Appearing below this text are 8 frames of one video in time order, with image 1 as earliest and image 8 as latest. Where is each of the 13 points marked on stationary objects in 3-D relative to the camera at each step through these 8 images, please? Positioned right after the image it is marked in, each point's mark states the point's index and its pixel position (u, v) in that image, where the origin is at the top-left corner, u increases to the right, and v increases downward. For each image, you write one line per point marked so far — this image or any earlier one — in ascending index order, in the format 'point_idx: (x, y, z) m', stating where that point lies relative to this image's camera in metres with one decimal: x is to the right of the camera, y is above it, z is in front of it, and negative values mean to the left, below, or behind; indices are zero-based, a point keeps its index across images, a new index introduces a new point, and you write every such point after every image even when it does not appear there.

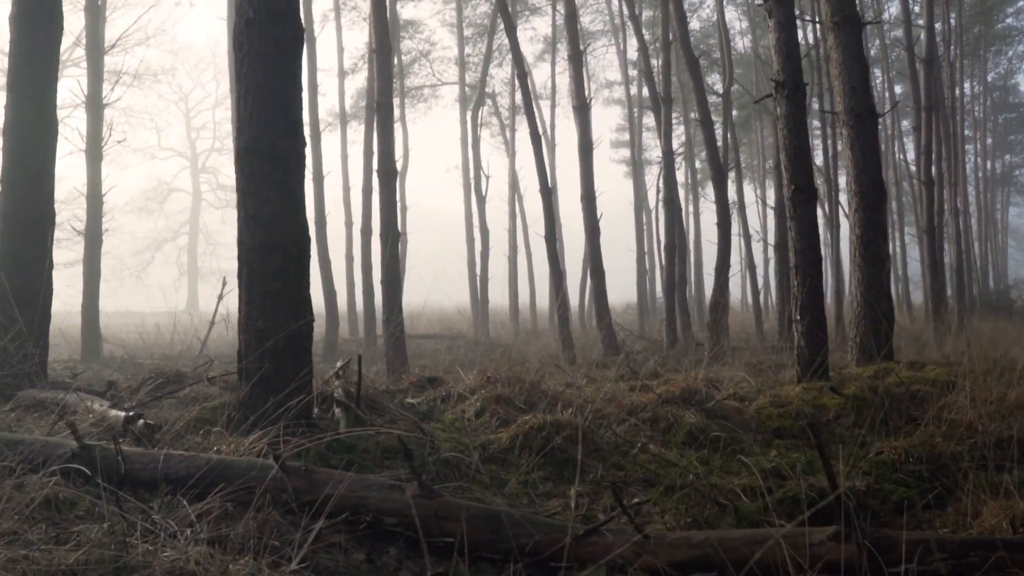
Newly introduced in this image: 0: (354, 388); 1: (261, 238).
0: (-1.1, -0.8, +5.6) m
1: (-1.6, +0.3, +4.9) m
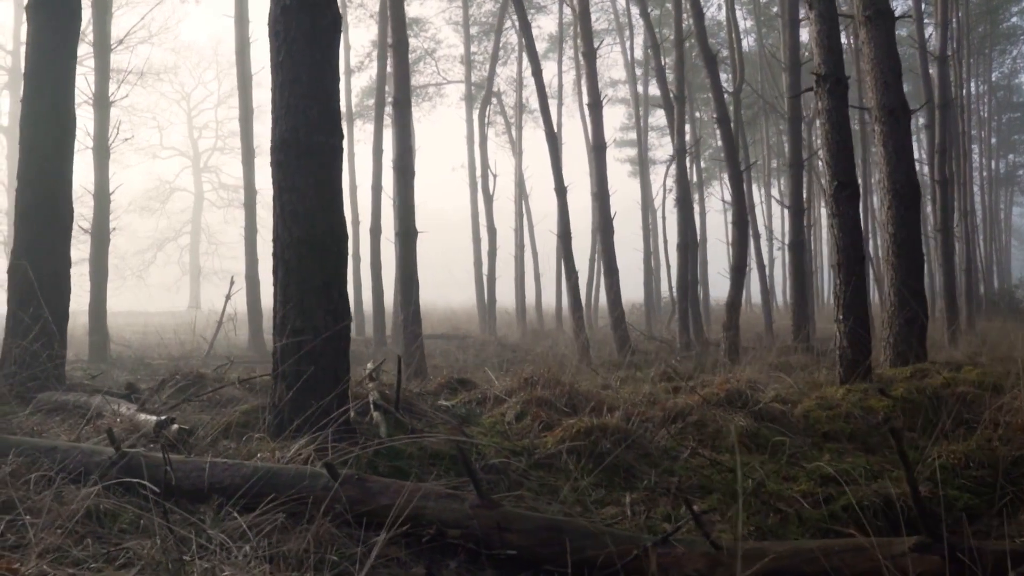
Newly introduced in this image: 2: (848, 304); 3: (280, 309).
0: (-0.8, -0.7, +5.4) m
1: (-1.3, +0.3, +4.7) m
2: (+3.0, -0.1, +6.8) m
3: (-1.4, -0.1, +4.8) m
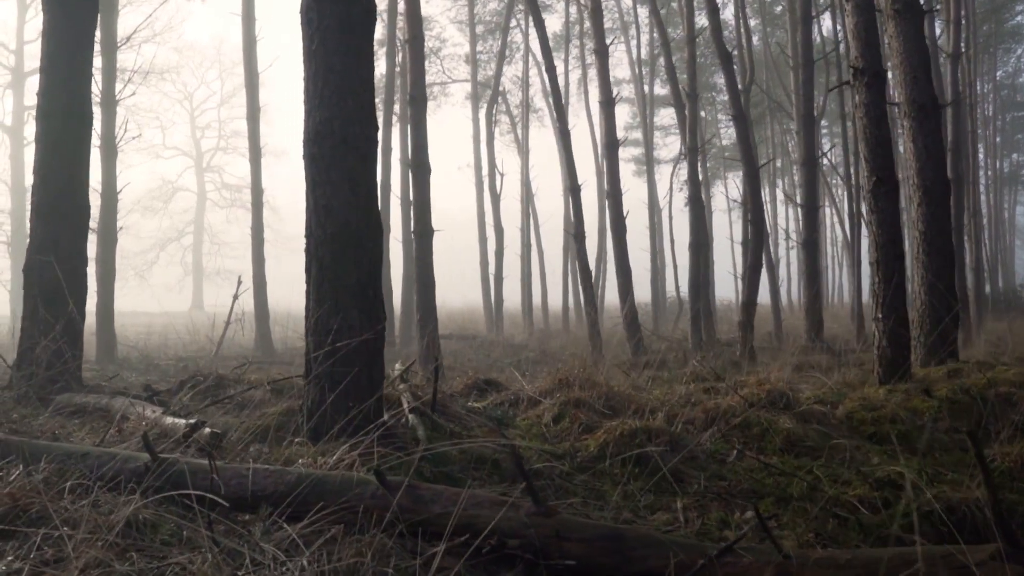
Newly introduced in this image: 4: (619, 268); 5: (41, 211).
0: (-0.6, -0.7, +5.2) m
1: (-1.1, +0.3, +4.5) m
2: (+3.3, -0.1, +6.6) m
3: (-1.2, -0.1, +4.6) m
4: (+2.3, +0.4, +16.3) m
5: (-4.2, +0.7, +6.8) m
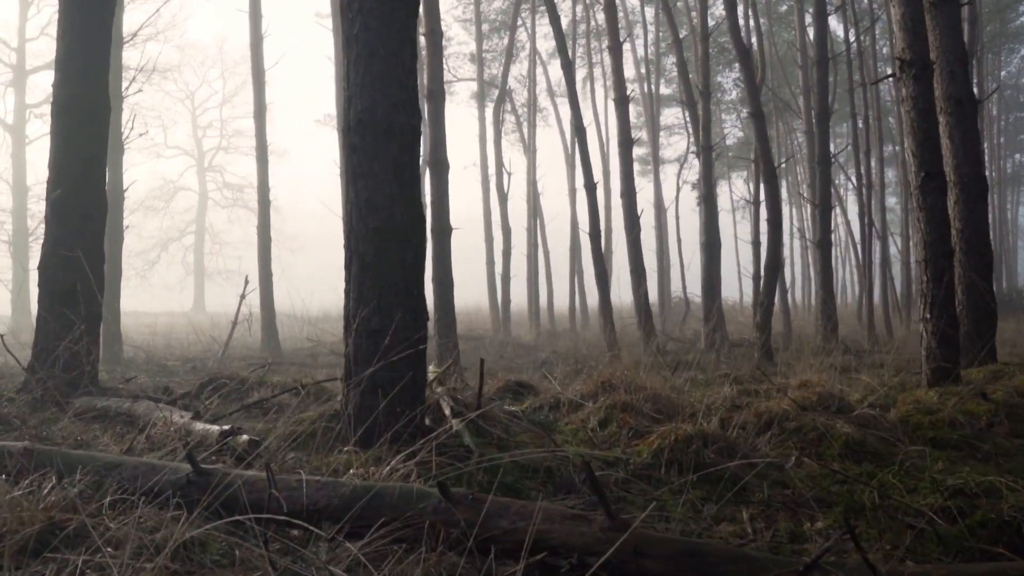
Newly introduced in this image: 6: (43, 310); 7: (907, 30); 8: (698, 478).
0: (-0.3, -0.7, +5.0) m
1: (-0.8, +0.3, +4.3) m
2: (+3.5, -0.1, +6.4) m
3: (-0.9, -0.1, +4.3) m
4: (+2.5, +0.4, +16.1) m
5: (-3.9, +0.7, +6.5) m
6: (-3.9, -0.2, +6.4) m
7: (+3.4, +2.2, +6.5) m
8: (+1.1, -1.1, +4.4) m
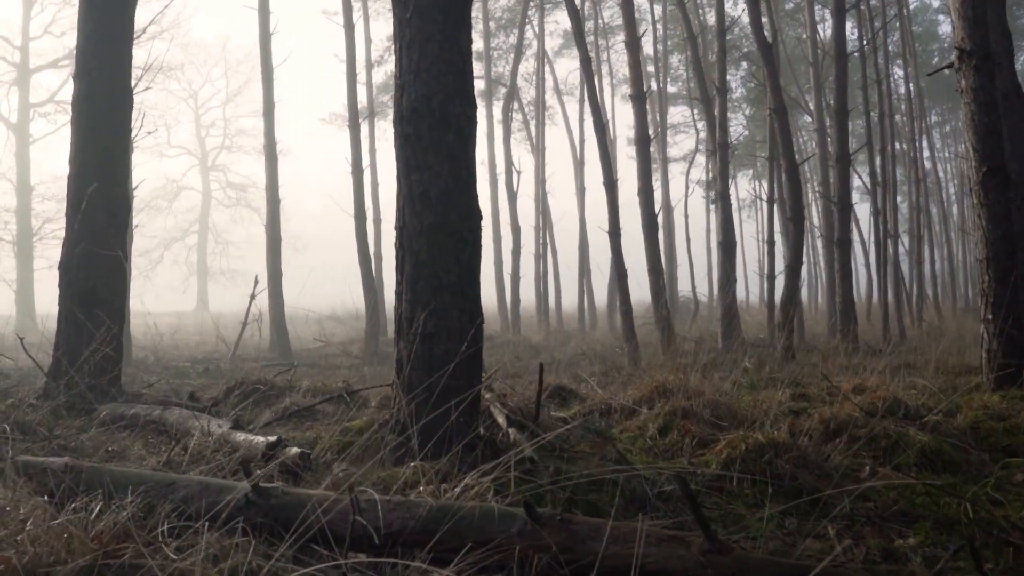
0: (+0.1, -0.7, +4.7) m
1: (-0.4, +0.3, +4.0) m
2: (+3.9, -0.1, +6.1) m
3: (-0.6, -0.1, +4.0) m
4: (+2.9, +0.4, +15.8) m
5: (-3.5, +0.7, +6.2) m
6: (-3.6, -0.2, +6.1) m
7: (+3.7, +2.2, +6.3) m
8: (+1.4, -1.1, +4.2) m
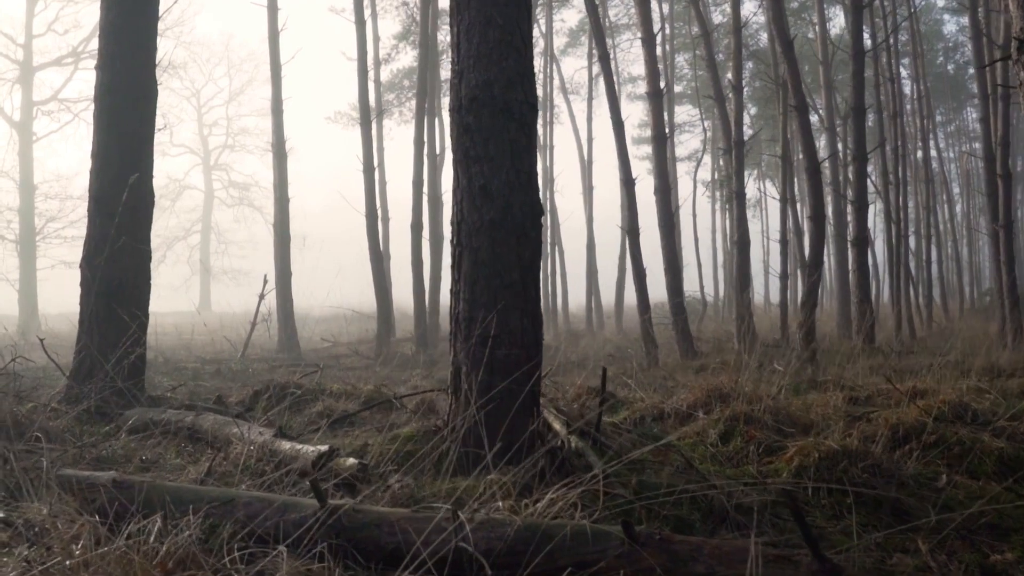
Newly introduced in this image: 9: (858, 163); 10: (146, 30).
0: (+0.4, -0.7, +4.5) m
1: (-0.1, +0.3, +3.8) m
2: (+4.2, -0.1, +5.9) m
3: (-0.2, -0.1, +3.8) m
4: (+3.2, +0.5, +15.5) m
5: (-3.2, +0.7, +6.0) m
6: (-3.2, -0.2, +5.9) m
7: (+4.0, +2.2, +6.0) m
8: (+1.7, -1.1, +3.9) m
9: (+8.1, +2.9, +17.8) m
10: (-3.0, +2.1, +6.2) m
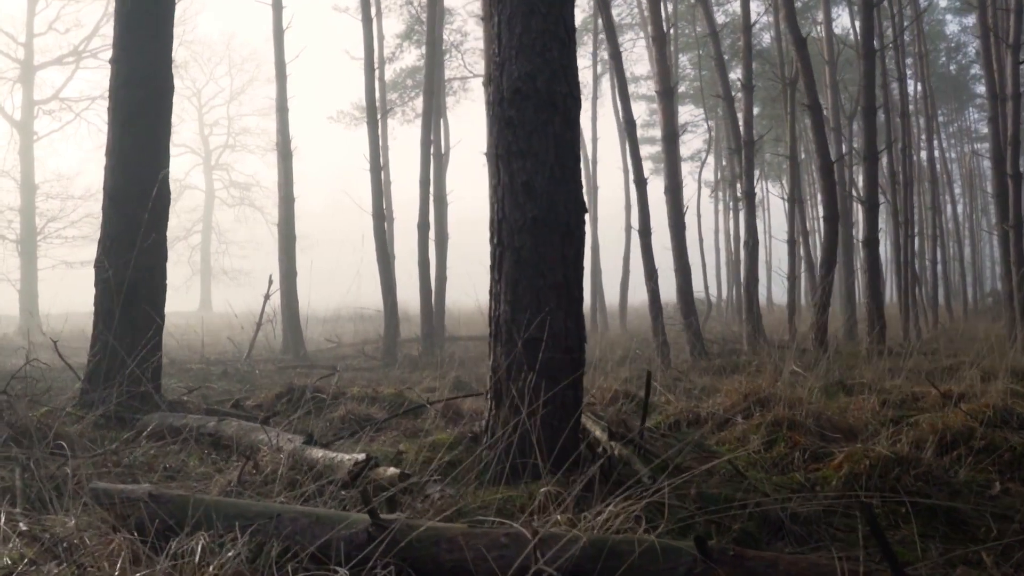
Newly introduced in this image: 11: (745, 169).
0: (+0.6, -0.7, +4.3) m
1: (+0.1, +0.3, +3.6) m
2: (+4.4, -0.1, +5.7) m
3: (0.0, -0.1, +3.6) m
4: (+3.4, +0.4, +15.4) m
5: (-3.0, +0.7, +5.8) m
6: (-3.0, -0.2, +5.7) m
7: (+4.2, +2.2, +5.9) m
8: (+1.9, -1.1, +3.8) m
9: (+8.3, +2.9, +17.6) m
10: (-2.8, +2.1, +6.1) m
11: (+5.6, +2.9, +18.3) m
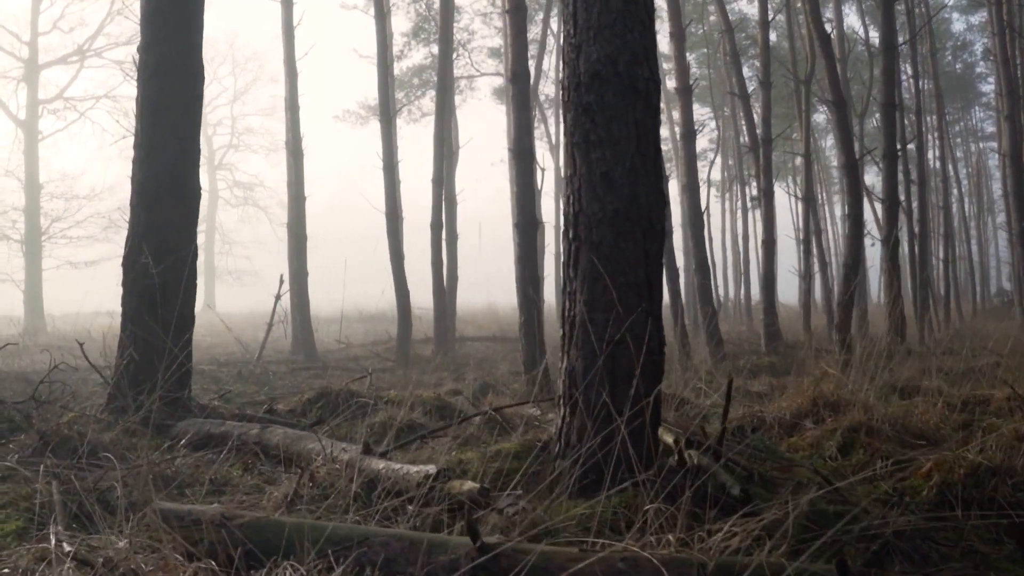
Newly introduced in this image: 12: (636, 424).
0: (+0.9, -0.7, +4.1) m
1: (+0.4, +0.4, +3.3) m
2: (+4.8, -0.1, +5.5) m
3: (+0.3, -0.1, +3.4) m
4: (+3.7, +0.4, +15.1) m
5: (-2.7, +0.7, +5.6) m
6: (-2.7, -0.2, +5.4) m
7: (+4.6, +2.2, +5.6) m
8: (+2.3, -1.1, +3.5) m
9: (+8.6, +2.9, +17.4) m
10: (-2.4, +2.1, +5.8) m
11: (+5.9, +2.9, +18.1) m
12: (+0.5, -0.6, +3.3) m
